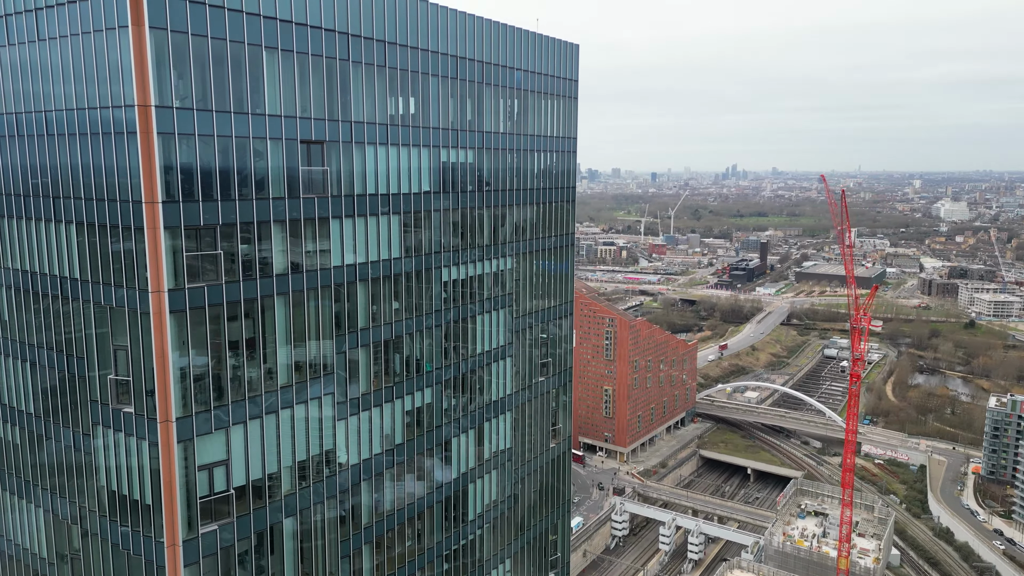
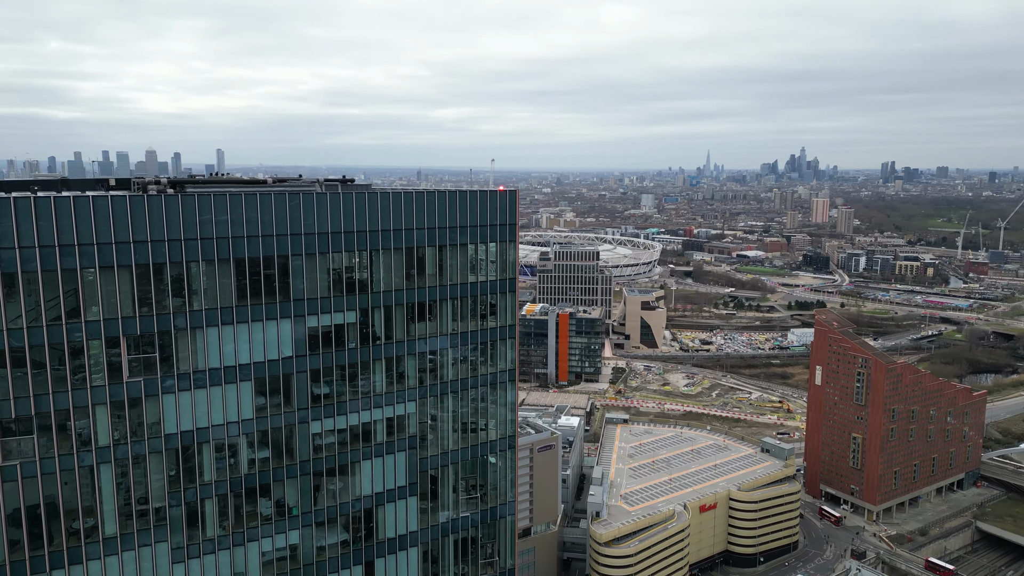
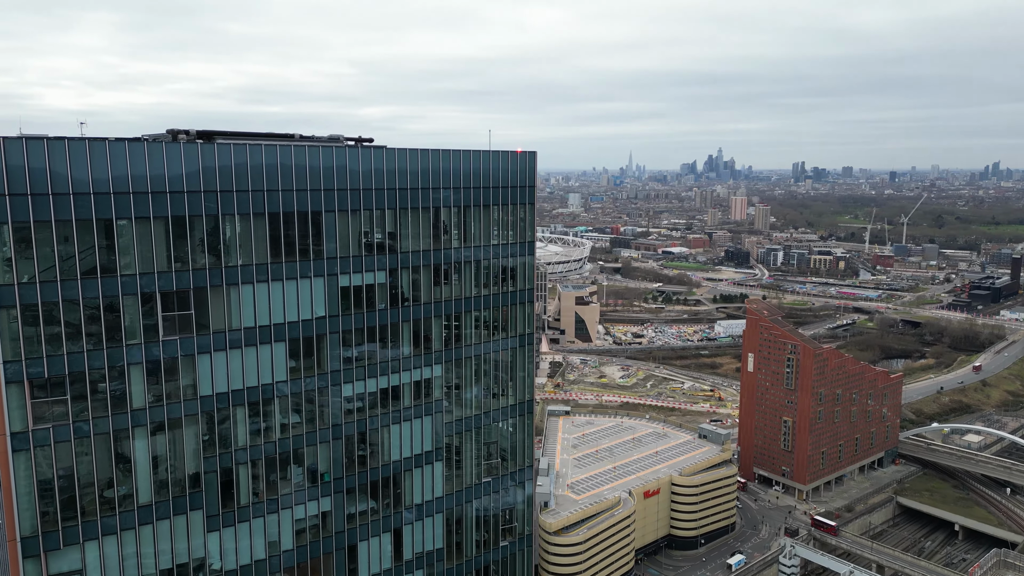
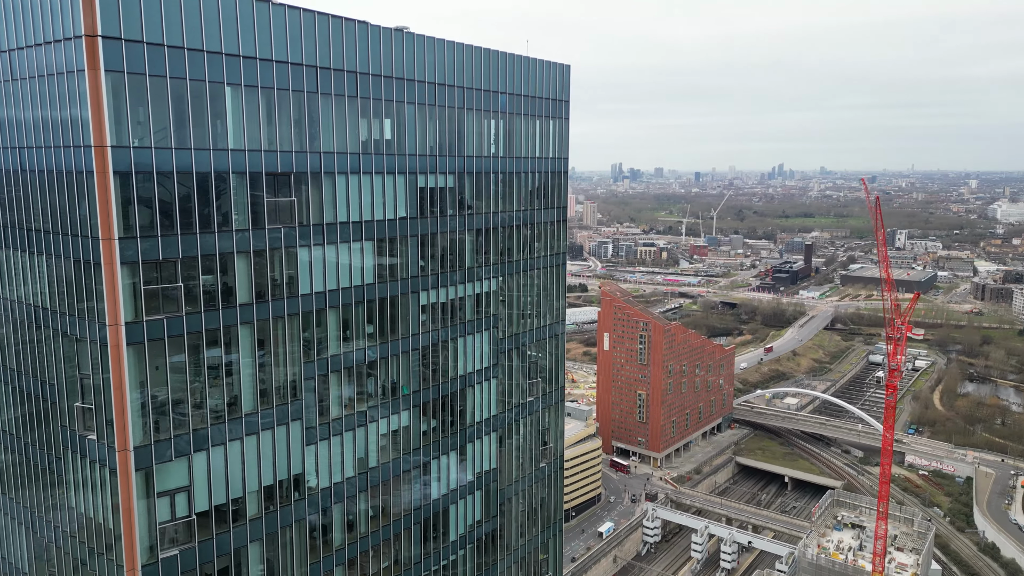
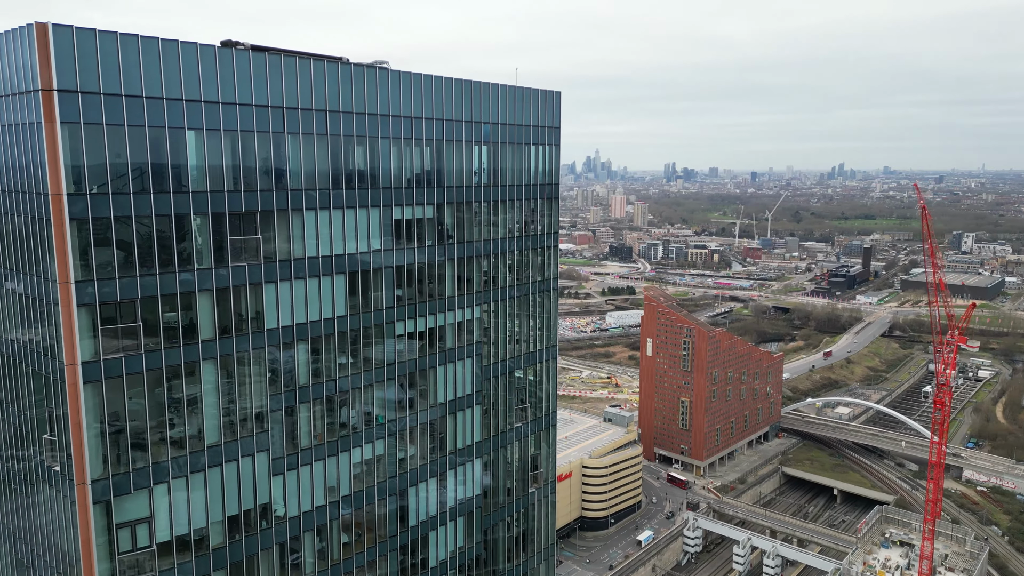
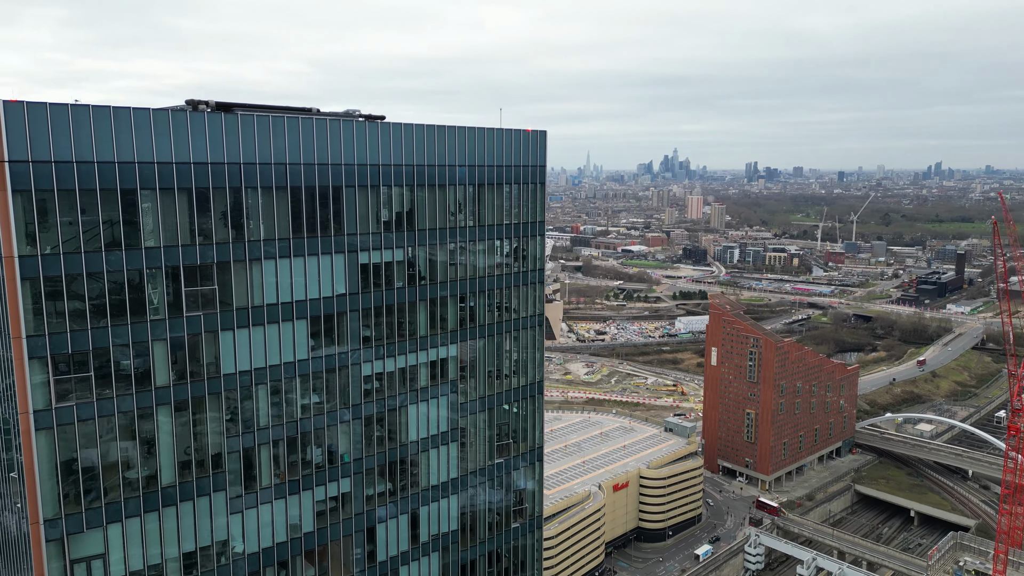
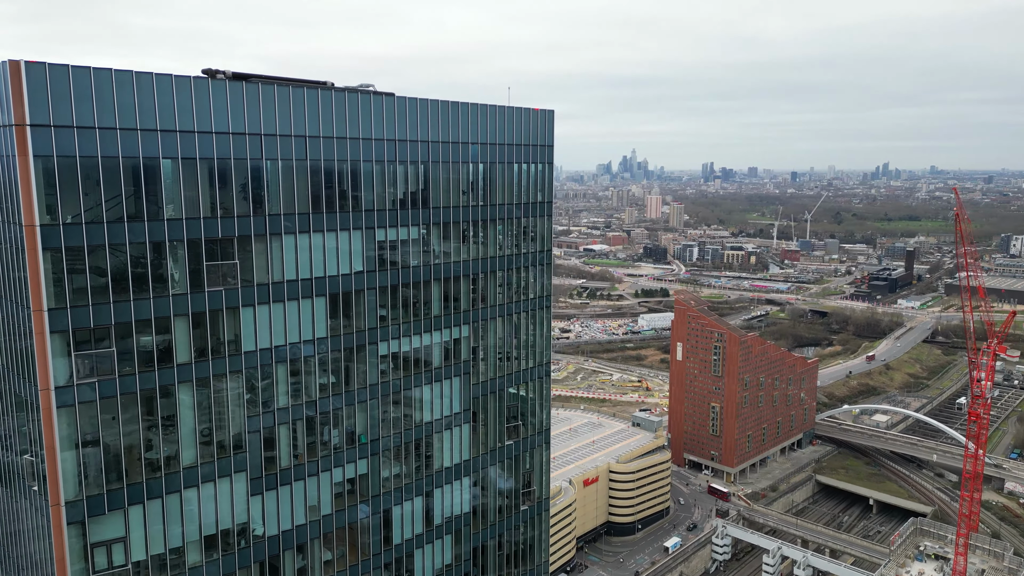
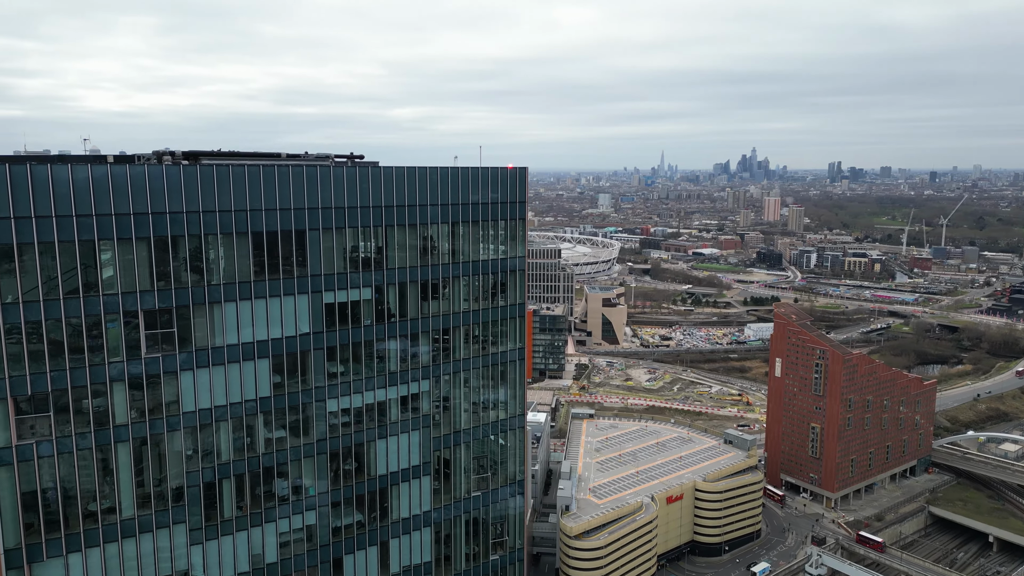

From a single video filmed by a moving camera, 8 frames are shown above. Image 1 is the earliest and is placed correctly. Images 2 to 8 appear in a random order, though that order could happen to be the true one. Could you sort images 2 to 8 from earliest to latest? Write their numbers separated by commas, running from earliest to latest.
4, 5, 7, 6, 3, 8, 2
